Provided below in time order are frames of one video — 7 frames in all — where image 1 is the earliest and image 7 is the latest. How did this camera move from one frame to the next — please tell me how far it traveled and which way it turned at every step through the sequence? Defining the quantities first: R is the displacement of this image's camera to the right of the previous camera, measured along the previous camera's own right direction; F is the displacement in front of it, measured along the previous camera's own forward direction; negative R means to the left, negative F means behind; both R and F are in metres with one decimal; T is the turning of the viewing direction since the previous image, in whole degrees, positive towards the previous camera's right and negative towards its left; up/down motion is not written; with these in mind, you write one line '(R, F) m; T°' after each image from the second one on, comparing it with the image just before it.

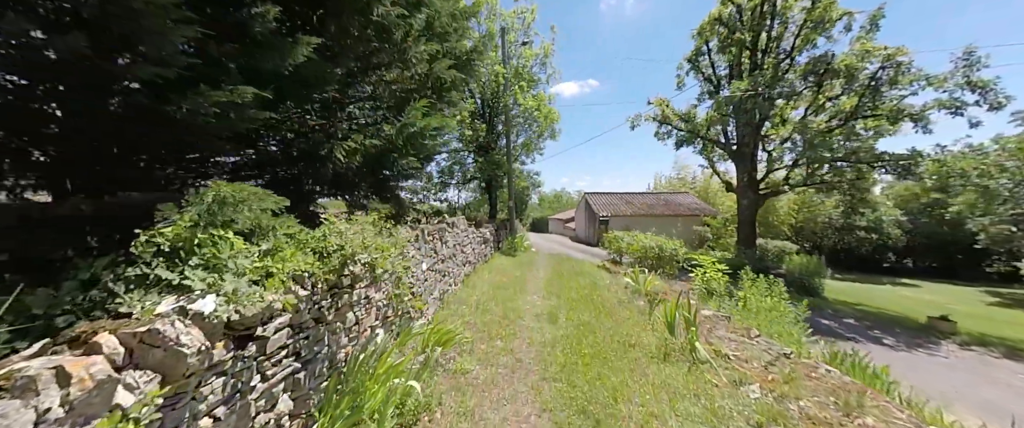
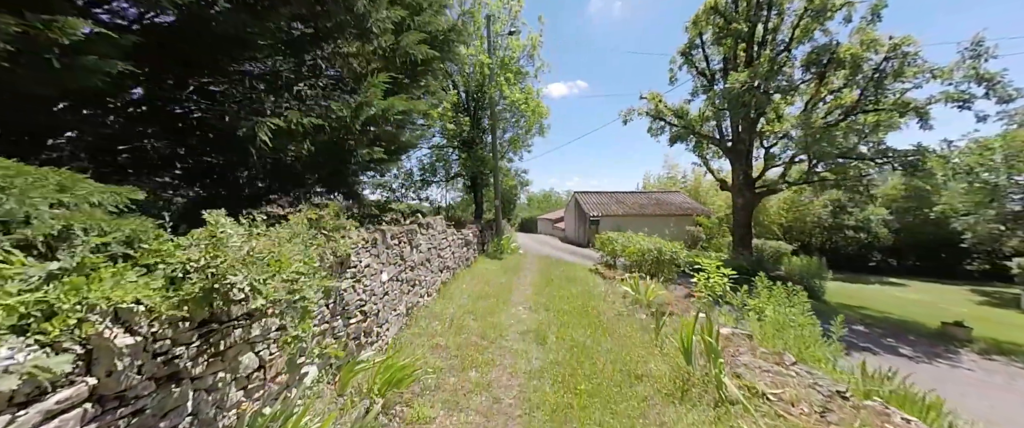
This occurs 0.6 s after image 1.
(+0.1, +0.9) m; +2°
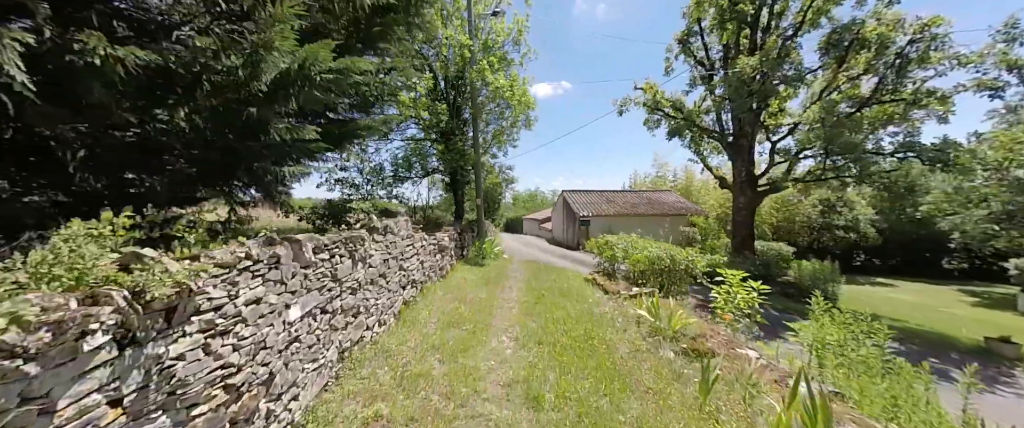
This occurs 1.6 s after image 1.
(+0.1, +1.4) m; +3°
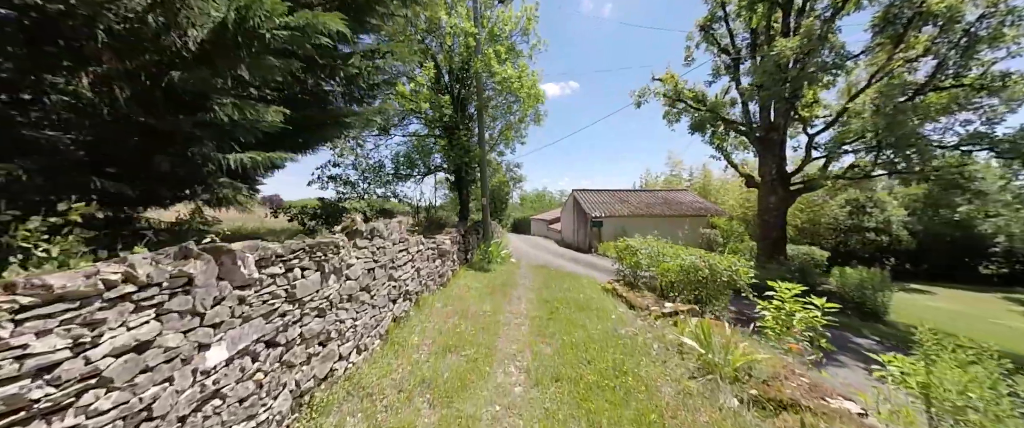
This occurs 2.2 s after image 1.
(0.0, +0.9) m; -1°
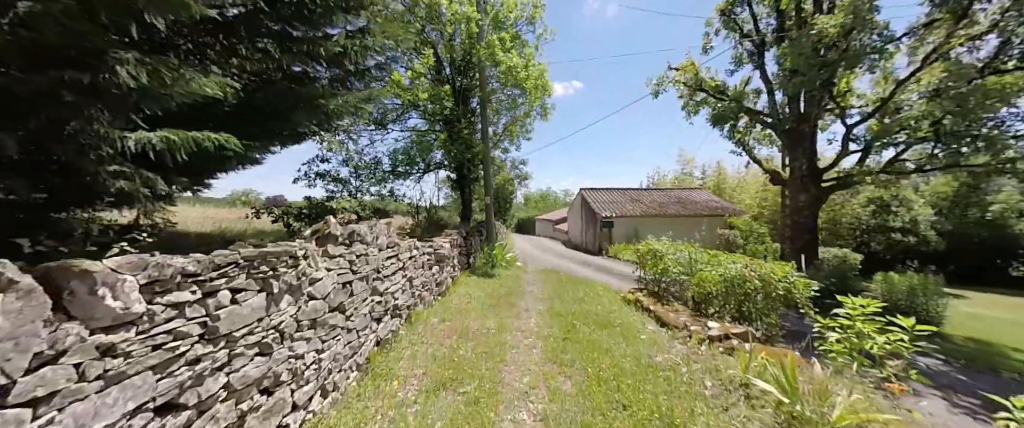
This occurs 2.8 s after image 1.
(-0.1, +0.8) m; -1°
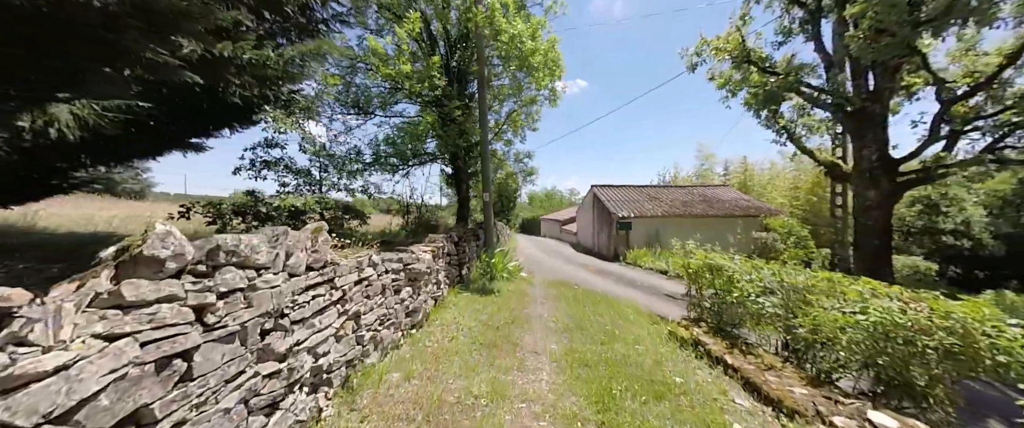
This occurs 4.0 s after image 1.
(0.0, +1.7) m; -1°
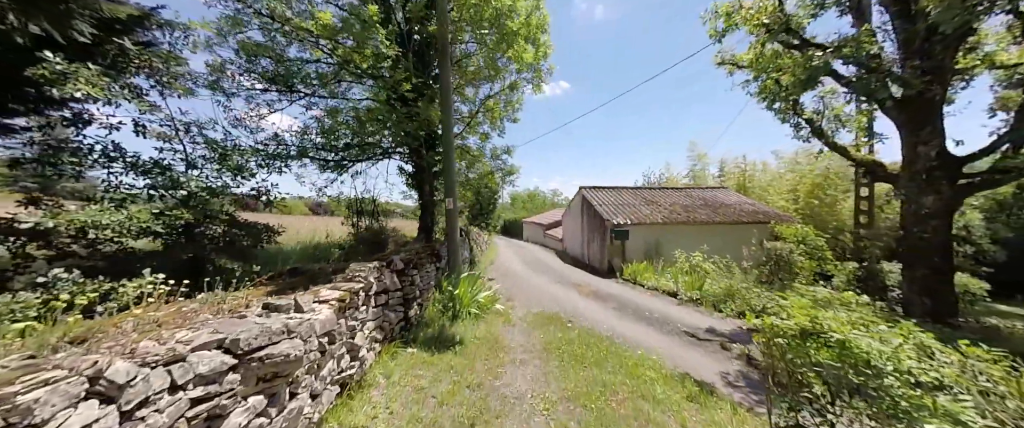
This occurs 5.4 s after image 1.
(+0.2, +2.0) m; +3°
